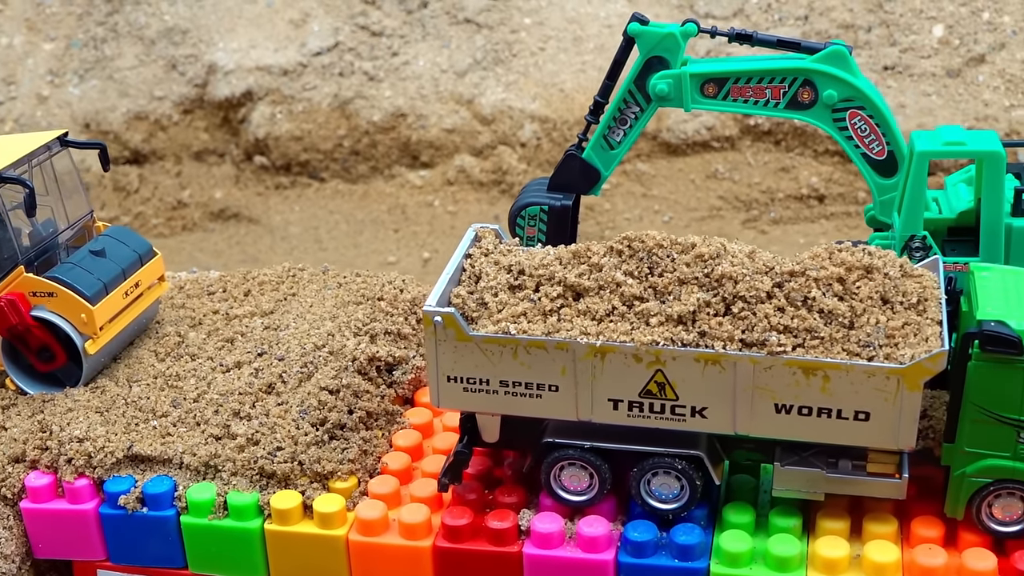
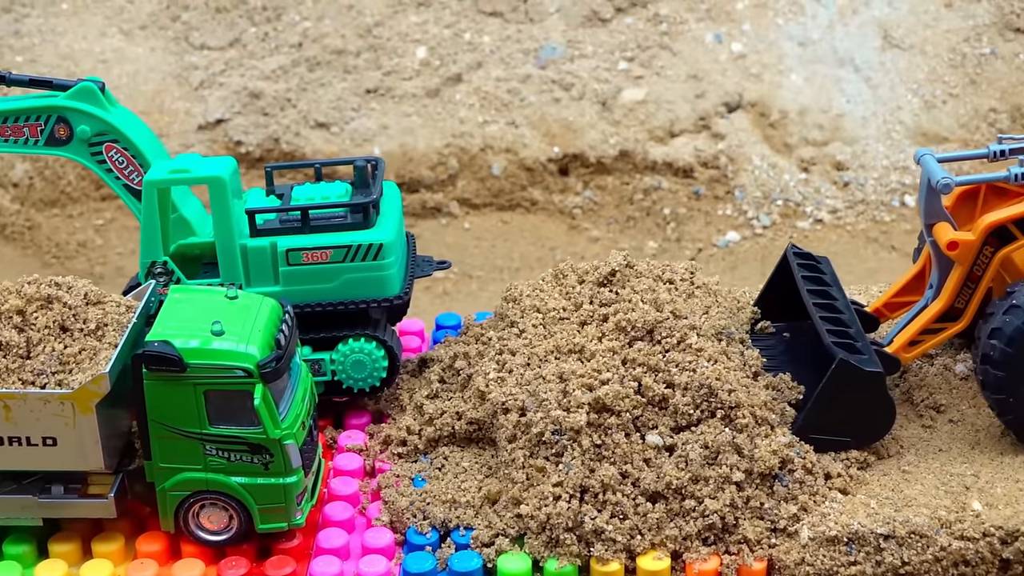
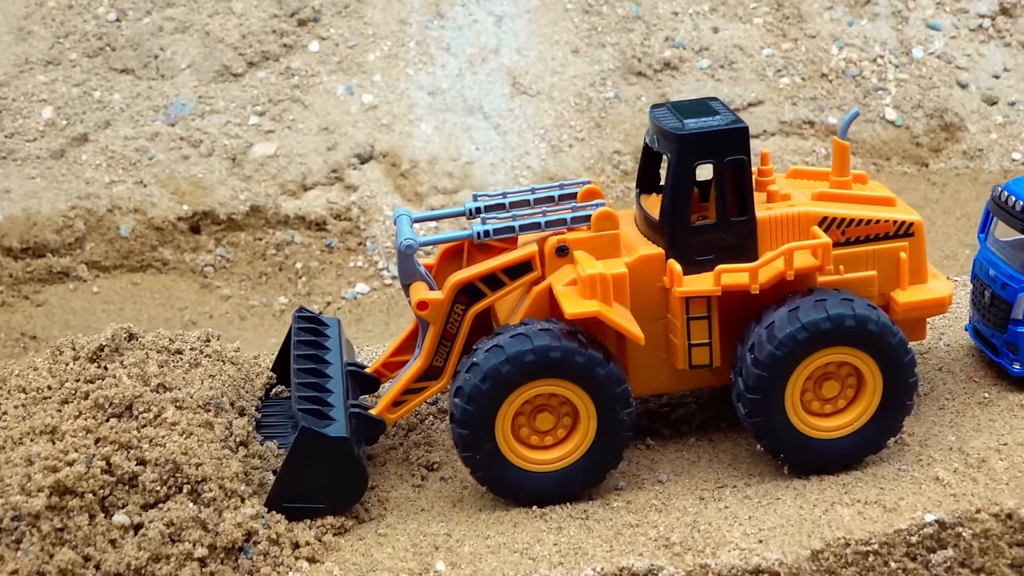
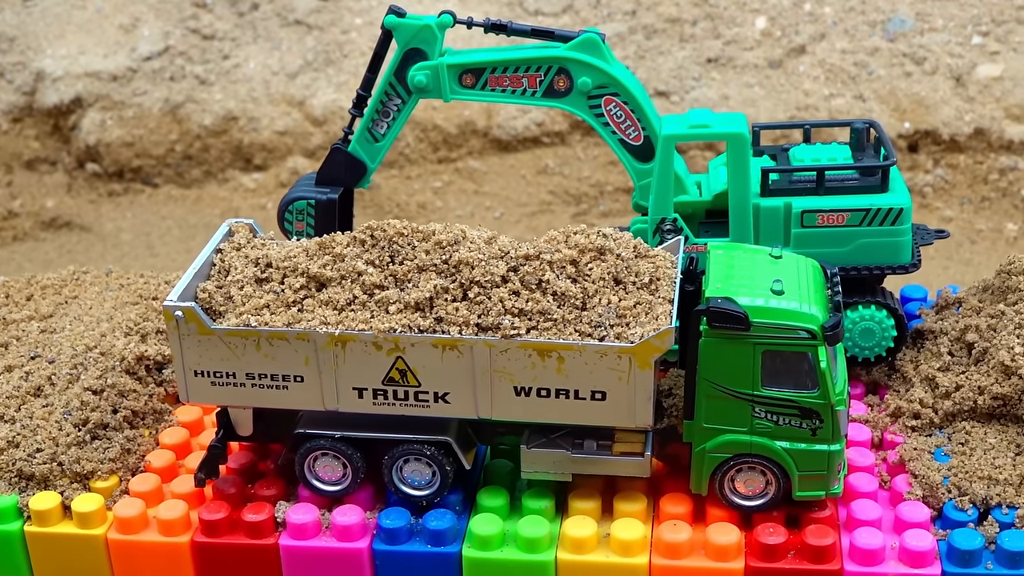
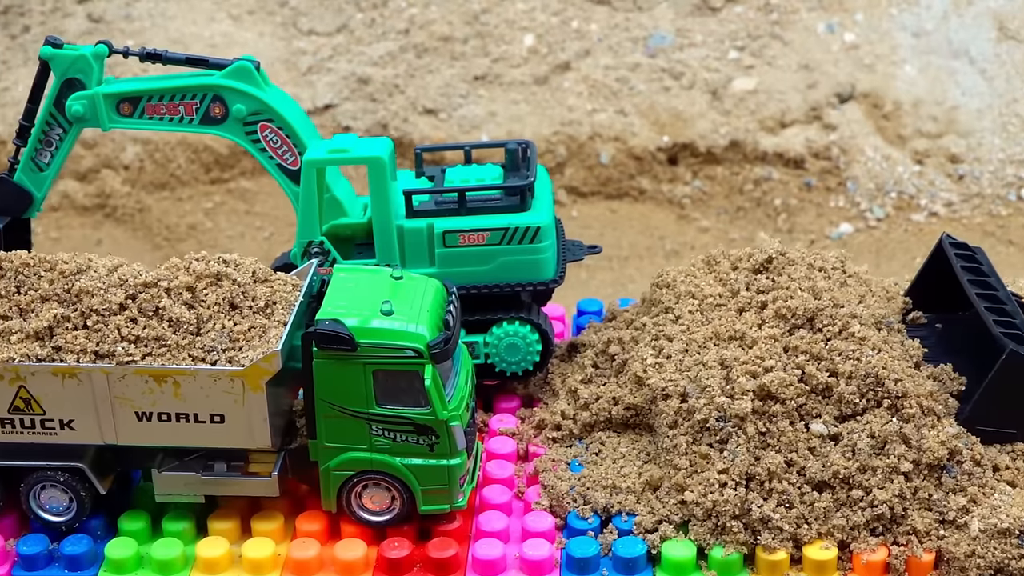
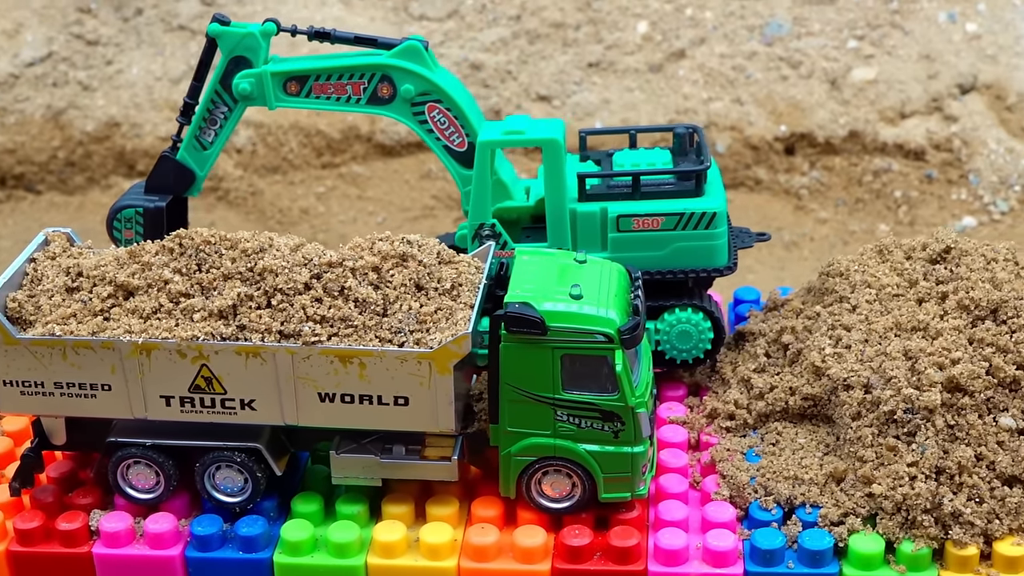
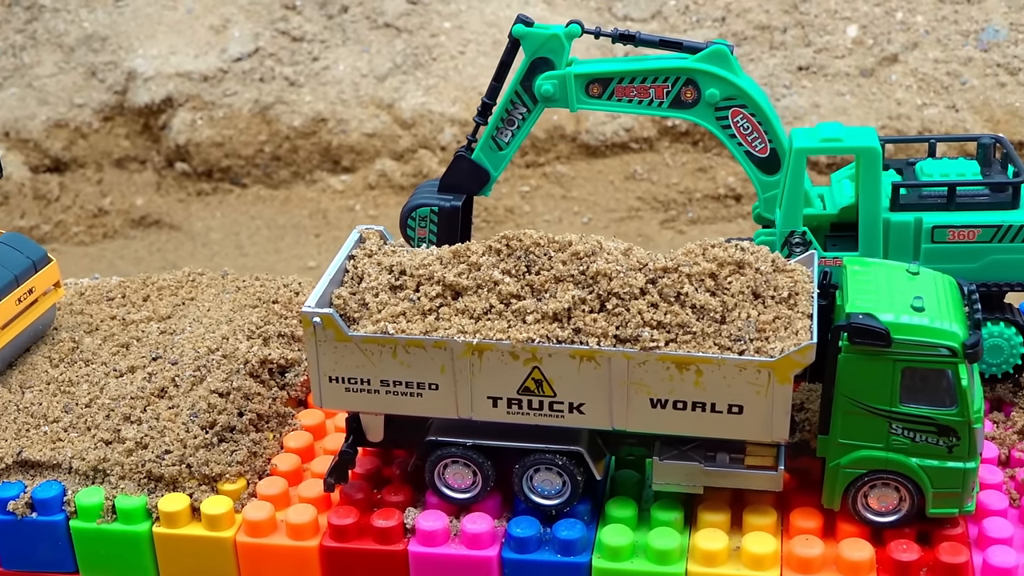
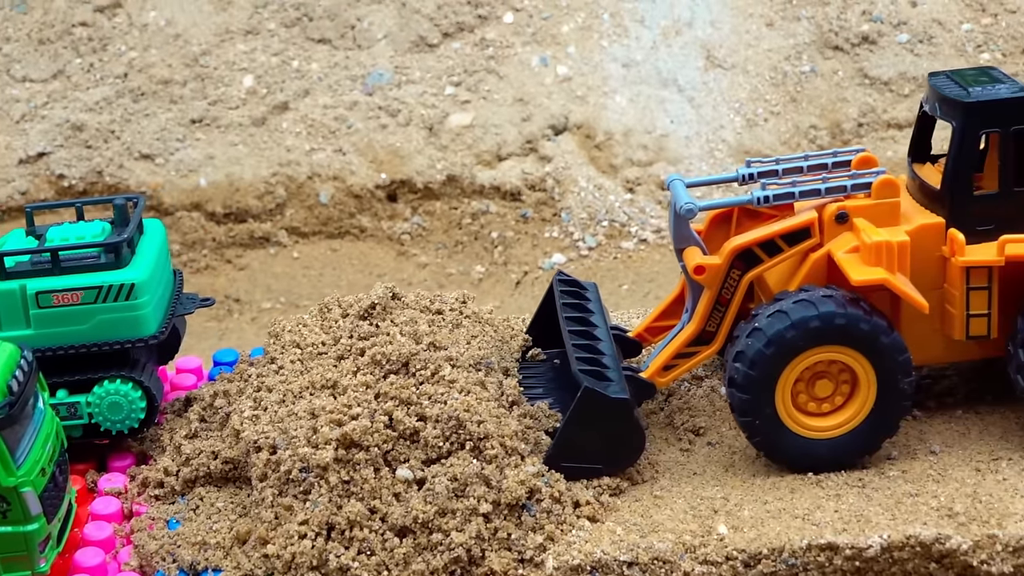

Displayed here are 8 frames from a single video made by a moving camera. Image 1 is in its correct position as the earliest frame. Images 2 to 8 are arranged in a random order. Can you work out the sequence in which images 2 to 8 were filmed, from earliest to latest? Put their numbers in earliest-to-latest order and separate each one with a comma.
7, 4, 6, 5, 2, 8, 3
